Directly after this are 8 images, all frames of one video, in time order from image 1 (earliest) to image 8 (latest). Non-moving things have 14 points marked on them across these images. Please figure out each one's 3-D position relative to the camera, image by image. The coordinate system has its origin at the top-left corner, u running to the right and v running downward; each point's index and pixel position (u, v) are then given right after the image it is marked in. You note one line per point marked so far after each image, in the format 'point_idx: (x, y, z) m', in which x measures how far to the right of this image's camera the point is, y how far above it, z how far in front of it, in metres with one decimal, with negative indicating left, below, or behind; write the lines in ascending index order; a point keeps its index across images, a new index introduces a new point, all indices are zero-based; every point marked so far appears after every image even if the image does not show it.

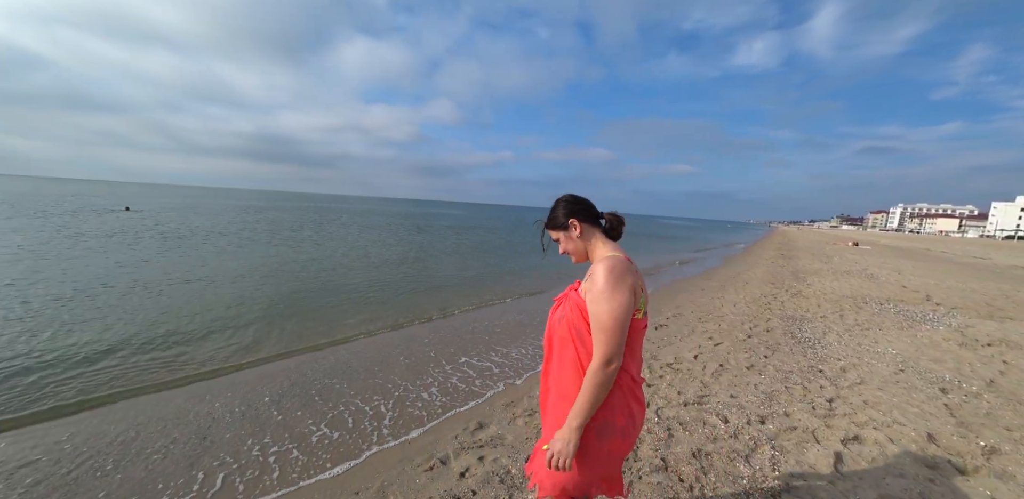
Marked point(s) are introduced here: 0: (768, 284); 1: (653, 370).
0: (+9.6, -1.3, +14.1) m
1: (+2.3, -2.0, +6.1) m
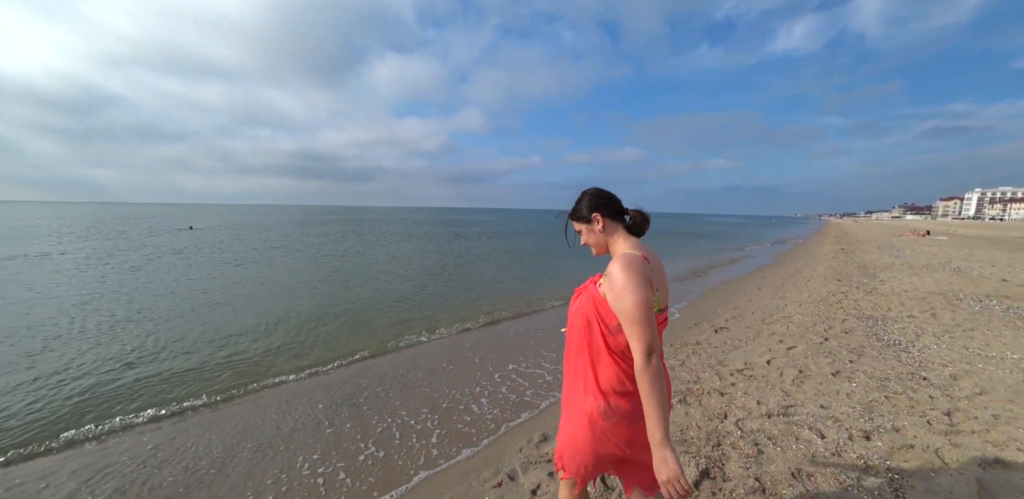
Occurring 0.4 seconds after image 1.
0: (+11.2, -1.1, +13.0) m
1: (+3.2, -1.9, +5.6) m
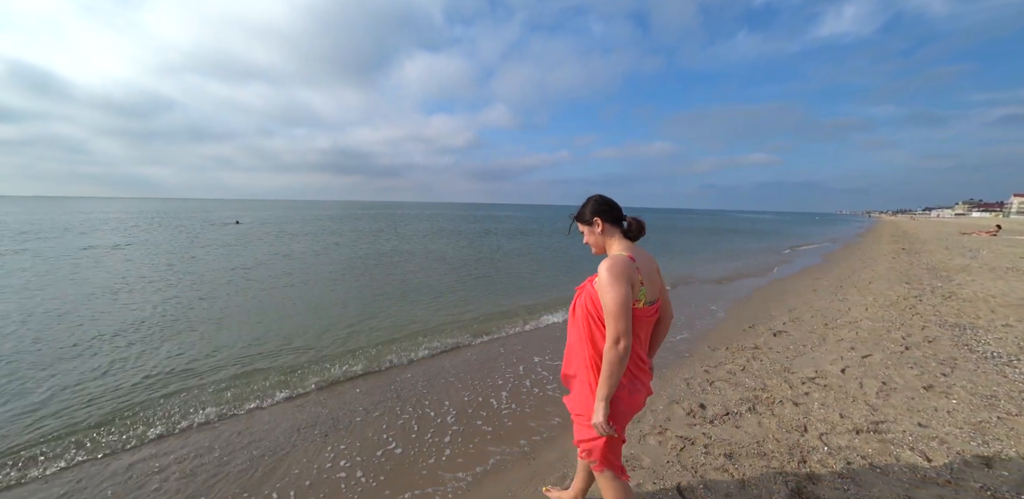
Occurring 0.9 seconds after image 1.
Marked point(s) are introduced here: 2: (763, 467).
0: (+12.4, -1.1, +11.9) m
1: (+3.9, -1.9, +5.2) m
2: (+2.4, -2.1, +3.5) m
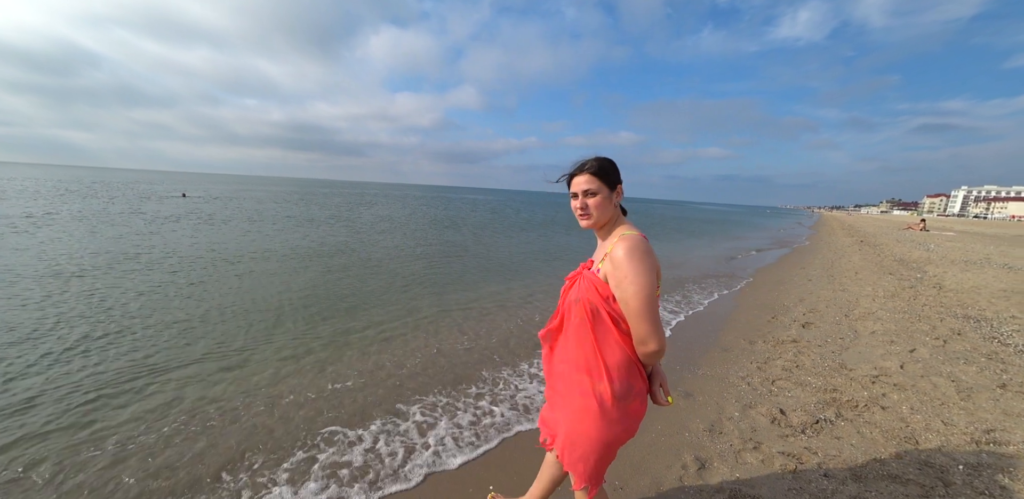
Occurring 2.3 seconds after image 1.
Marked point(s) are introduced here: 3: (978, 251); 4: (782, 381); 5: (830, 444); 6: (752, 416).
0: (+12.3, -0.8, +12.3) m
1: (+4.5, -1.7, +4.8) m
2: (+3.1, -1.9, +2.9) m
3: (+23.6, -0.1, +19.1) m
4: (+3.7, -1.8, +5.1) m
5: (+3.1, -1.9, +3.6) m
6: (+2.7, -1.9, +4.2) m
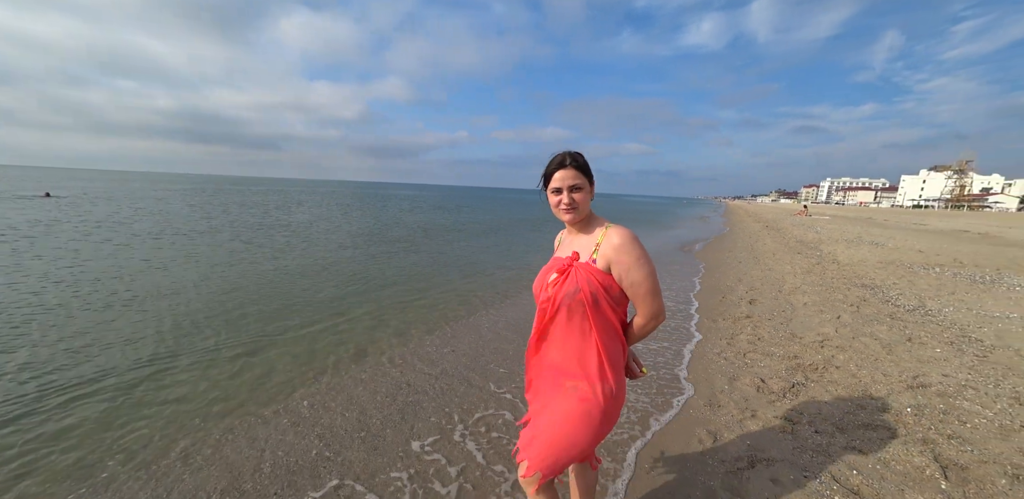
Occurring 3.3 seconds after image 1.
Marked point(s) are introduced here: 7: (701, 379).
0: (+10.9, -0.2, +14.4) m
1: (+4.6, -1.5, +5.6) m
2: (+3.6, -1.8, +3.6) m
3: (+20.7, +1.1, +23.0) m
4: (+3.7, -1.6, +5.8) m
5: (+3.4, -1.7, +4.3) m
6: (+2.9, -1.8, +4.8) m
7: (+2.6, -1.8, +5.2) m
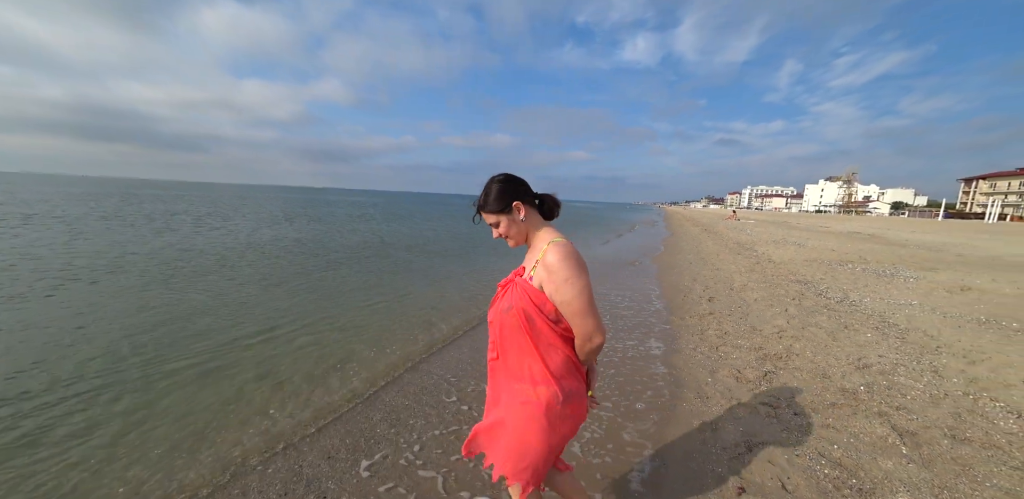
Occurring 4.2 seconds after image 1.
0: (+9.4, -0.3, +15.9) m
1: (+4.5, -1.5, +6.3) m
2: (+3.7, -1.8, +4.1) m
3: (+18.0, +1.1, +25.8) m
4: (+3.6, -1.6, +6.3) m
5: (+3.5, -1.8, +4.8) m
6: (+2.9, -1.8, +5.3) m
7: (+2.6, -1.8, +5.6) m
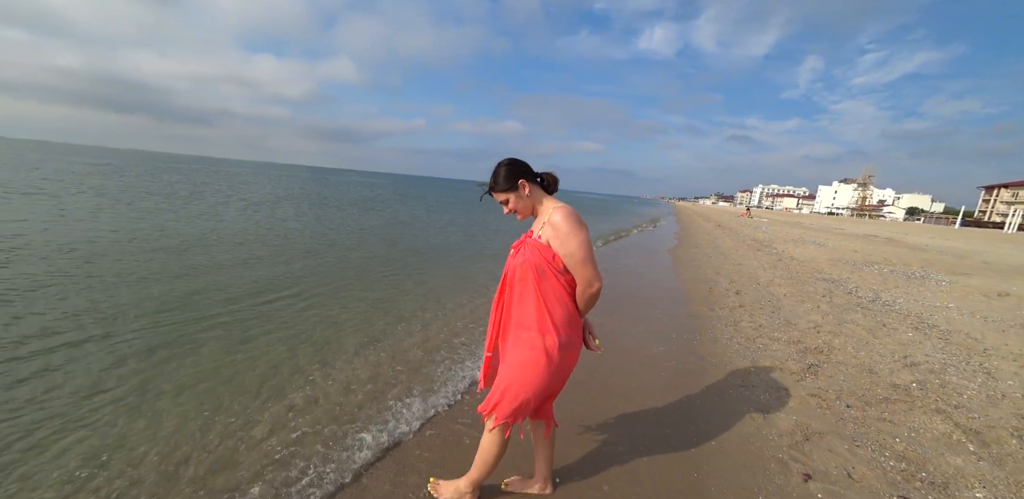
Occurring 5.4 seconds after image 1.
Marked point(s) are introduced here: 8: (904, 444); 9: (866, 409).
0: (+10.2, -0.1, +15.7) m
1: (+5.0, -1.4, +6.2) m
2: (+4.2, -1.7, +4.0) m
3: (+18.9, +1.1, +25.5) m
4: (+4.1, -1.5, +6.2) m
5: (+4.0, -1.7, +4.7) m
6: (+3.5, -1.6, +5.2) m
7: (+3.1, -1.6, +5.5) m
8: (+3.7, -1.8, +3.5) m
9: (+3.8, -1.7, +4.1) m
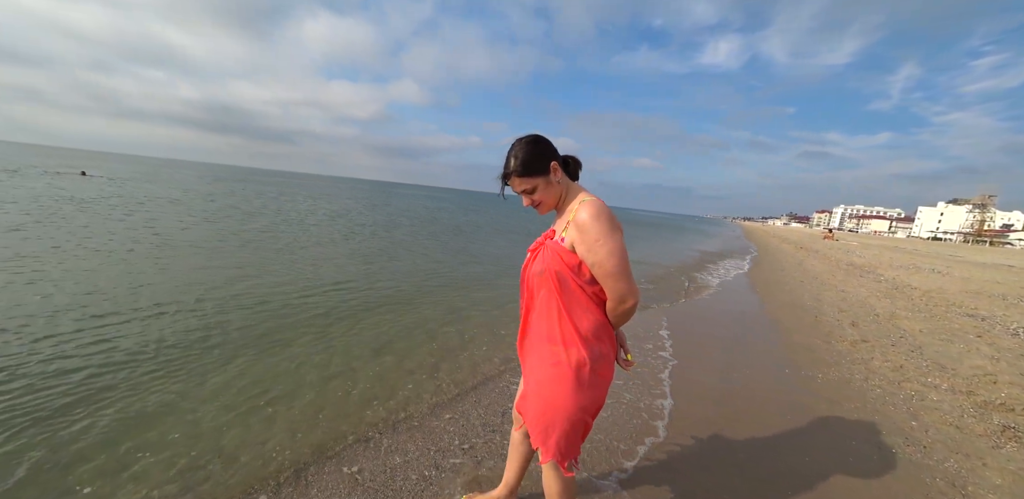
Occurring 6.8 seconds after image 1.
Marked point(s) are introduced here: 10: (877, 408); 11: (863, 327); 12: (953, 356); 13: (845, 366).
0: (+12.5, -1.0, +13.5) m
1: (+6.1, -1.7, +4.8) m
2: (+5.0, -1.9, +2.7) m
3: (+22.5, -0.5, +22.0) m
4: (+5.2, -1.8, +4.9) m
5: (+4.9, -1.9, +3.4) m
6: (+4.4, -1.9, +4.0) m
7: (+4.1, -1.9, +4.3) m
8: (+4.4, -2.0, +2.3) m
9: (+4.6, -1.9, +2.8) m
10: (+4.2, -1.9, +4.4) m
11: (+6.9, -1.5, +7.4) m
12: (+6.9, -1.7, +5.9) m
13: (+5.0, -1.7, +5.6) m
